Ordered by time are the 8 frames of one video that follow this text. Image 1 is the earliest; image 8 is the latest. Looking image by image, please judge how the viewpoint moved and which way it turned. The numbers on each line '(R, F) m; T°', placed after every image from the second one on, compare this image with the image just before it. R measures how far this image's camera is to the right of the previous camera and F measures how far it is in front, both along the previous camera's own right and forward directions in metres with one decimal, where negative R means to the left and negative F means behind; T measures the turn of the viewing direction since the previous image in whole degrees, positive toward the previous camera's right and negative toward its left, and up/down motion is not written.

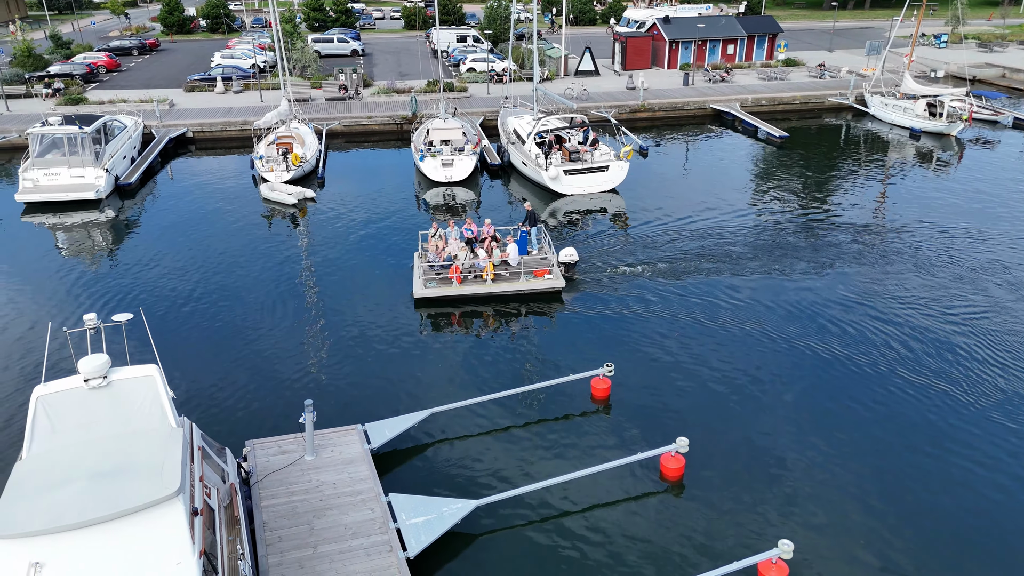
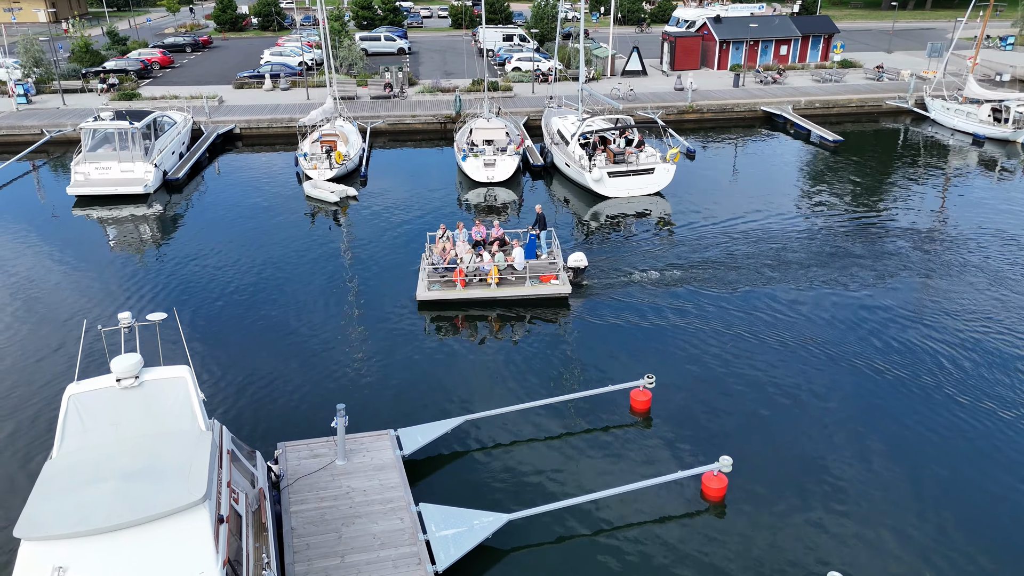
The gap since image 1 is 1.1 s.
(0.0, +0.5) m; -3°
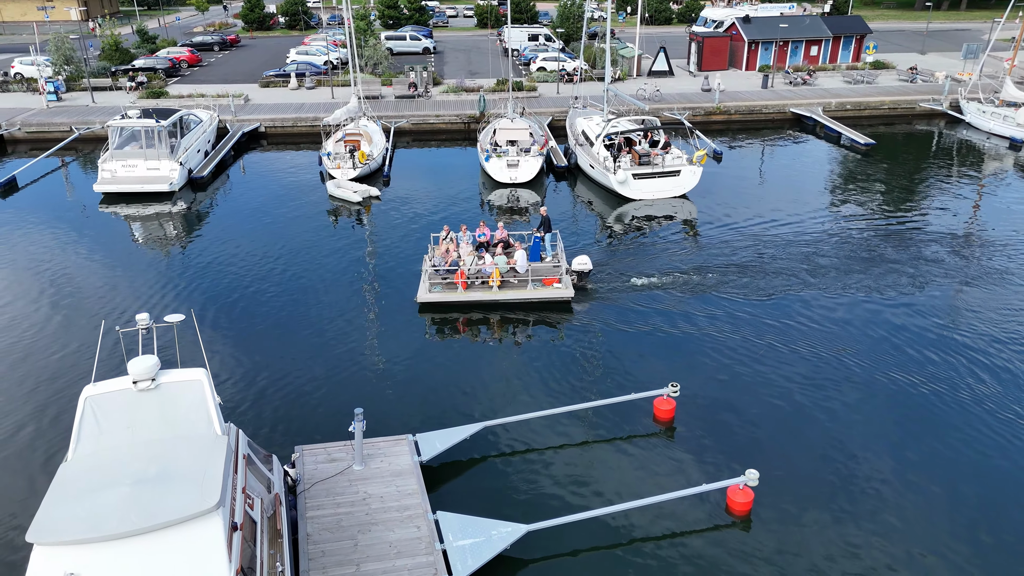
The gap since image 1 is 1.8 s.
(0.0, +0.3) m; -2°
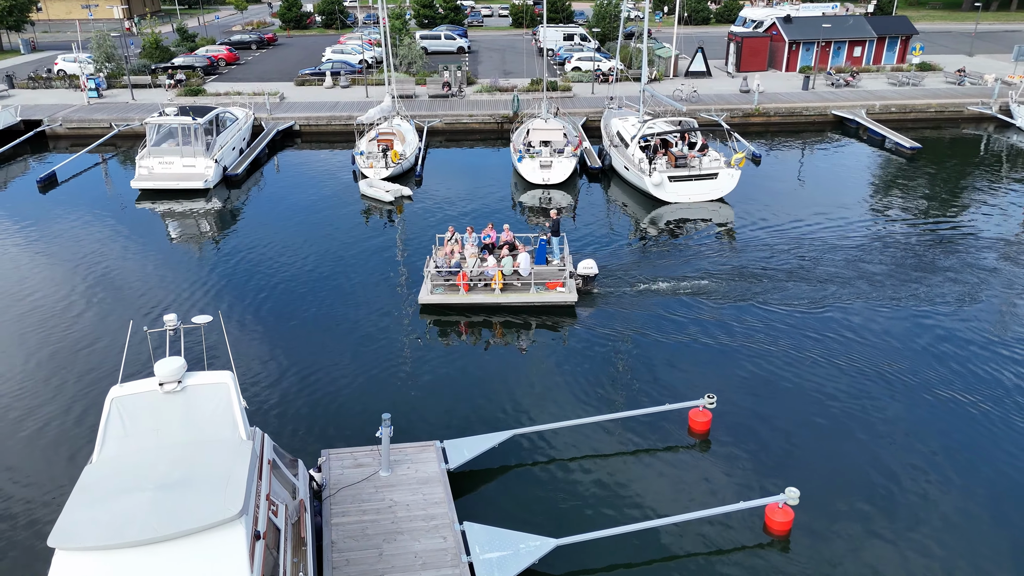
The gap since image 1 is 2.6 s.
(0.0, +0.4) m; -2°
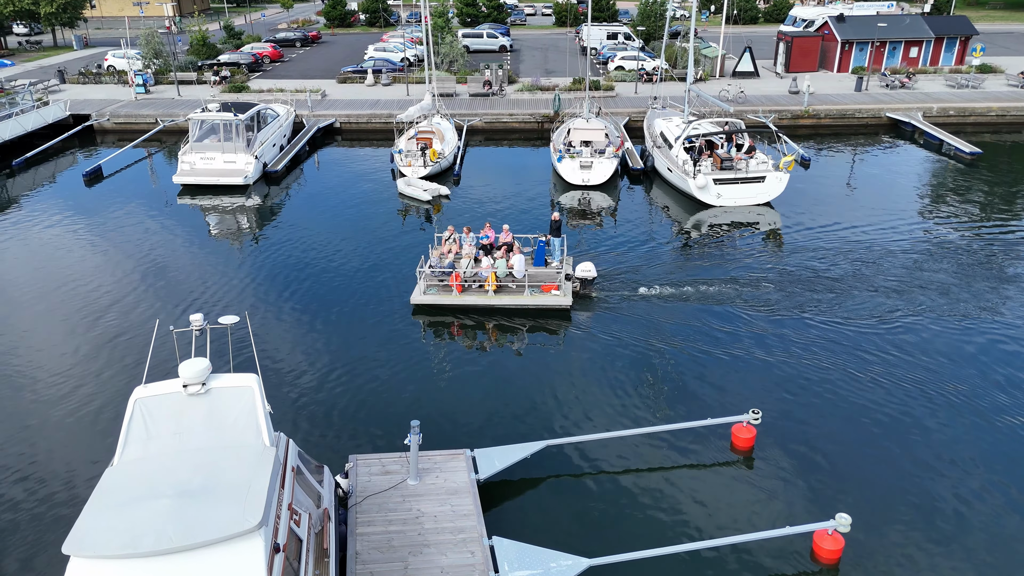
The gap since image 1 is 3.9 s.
(0.0, +0.6) m; -3°
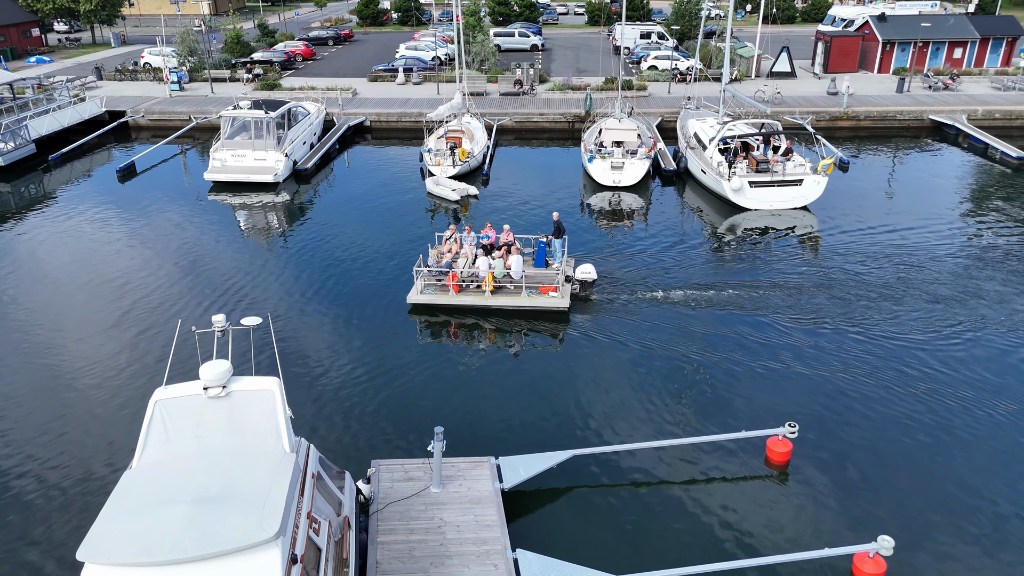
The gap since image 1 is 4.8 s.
(0.0, +0.4) m; -2°
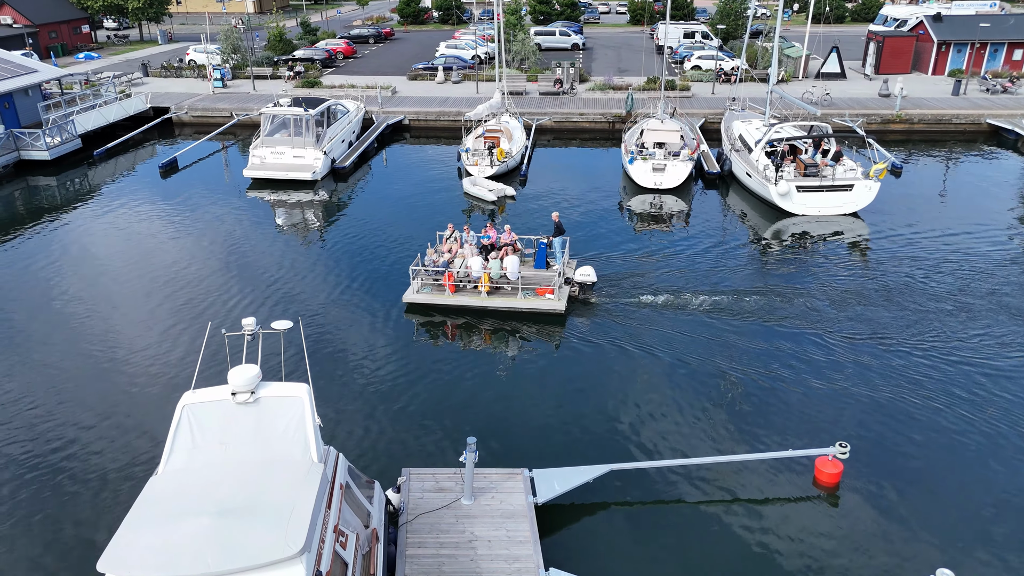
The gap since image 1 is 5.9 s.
(-0.1, +0.5) m; -3°
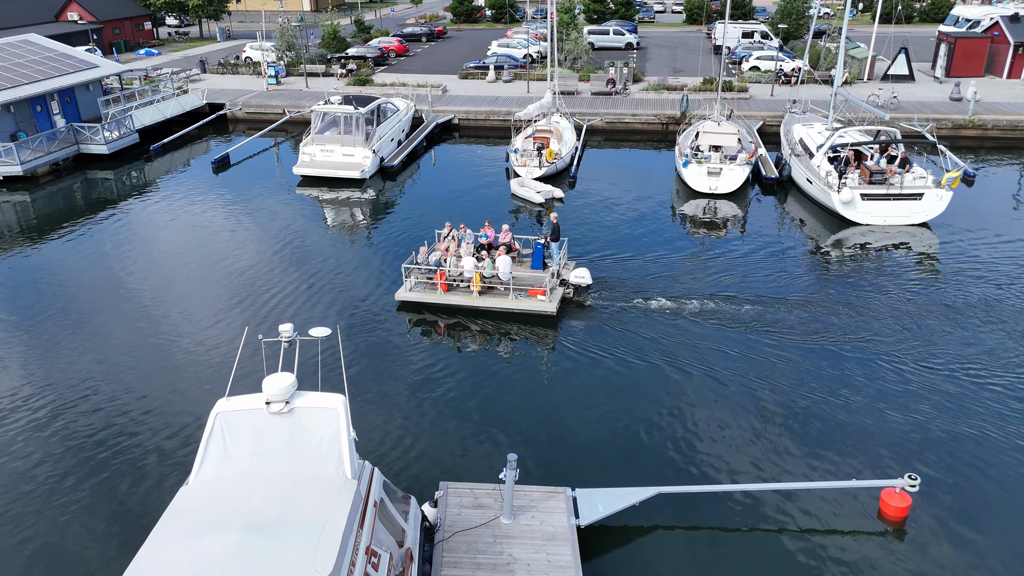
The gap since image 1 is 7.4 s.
(0.0, +0.6) m; -4°
